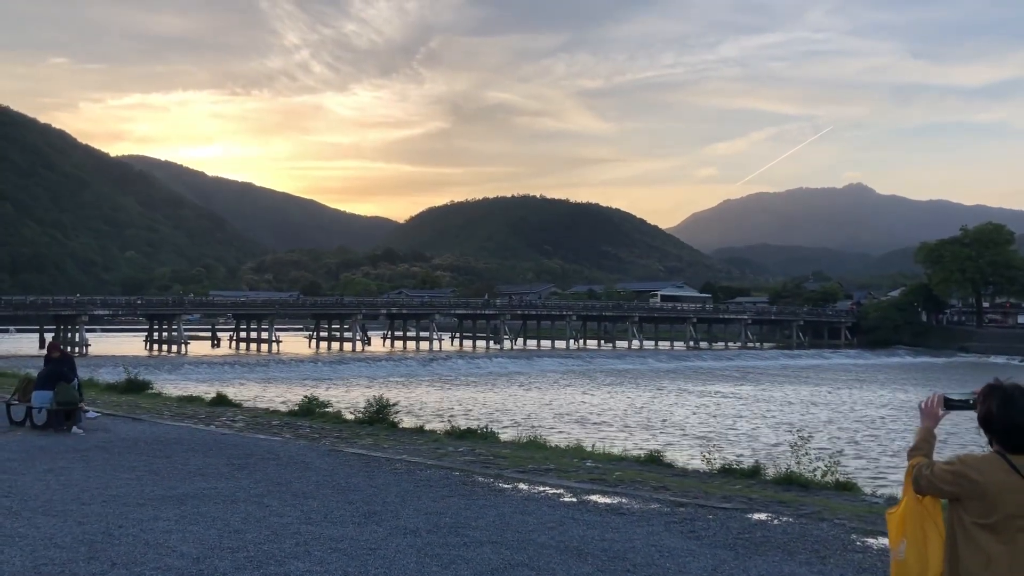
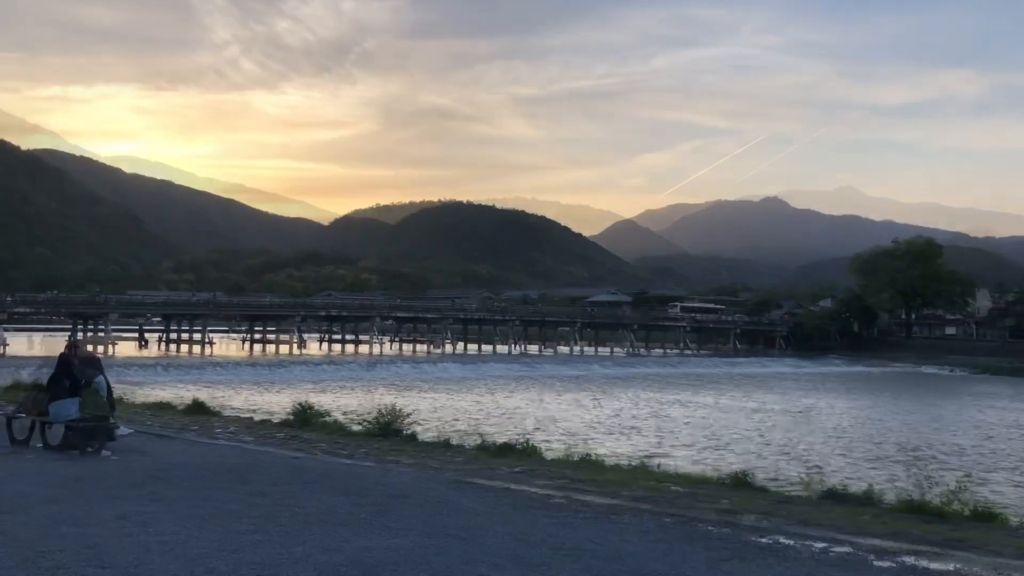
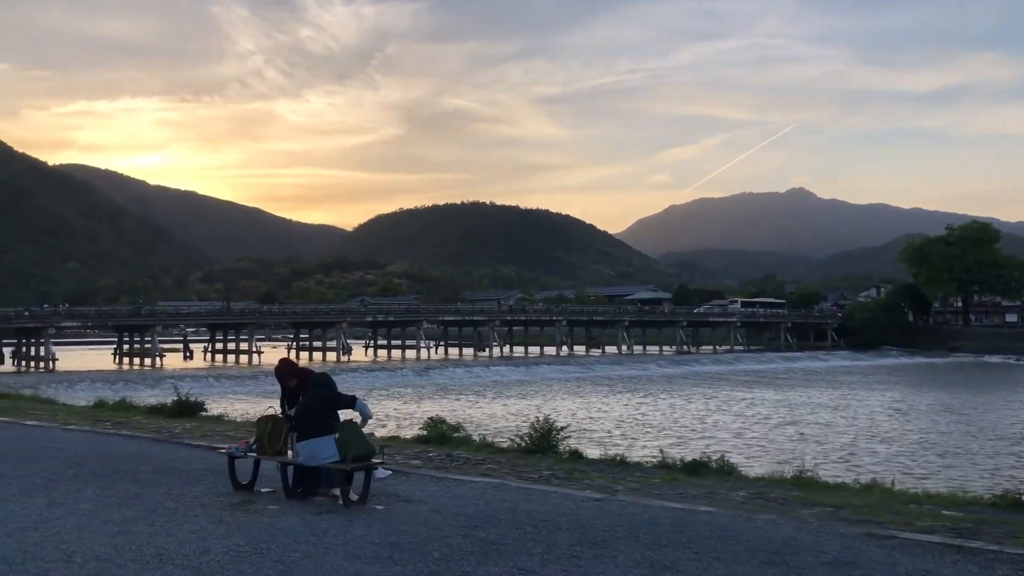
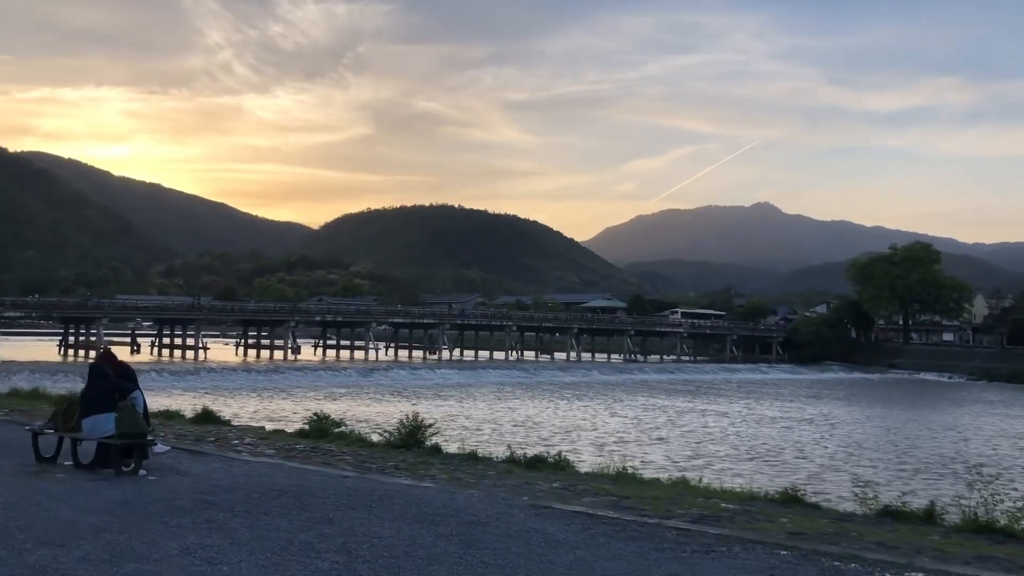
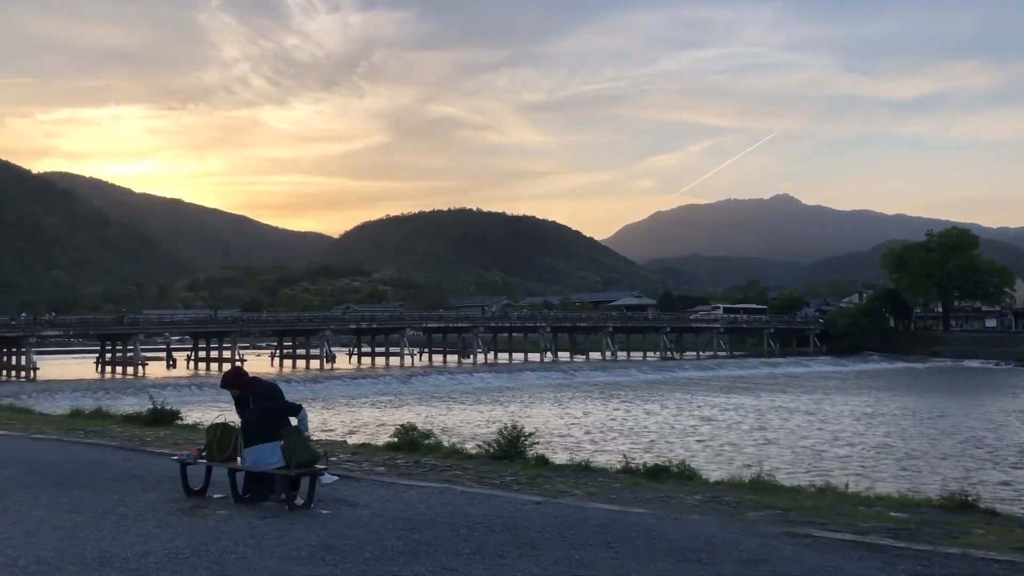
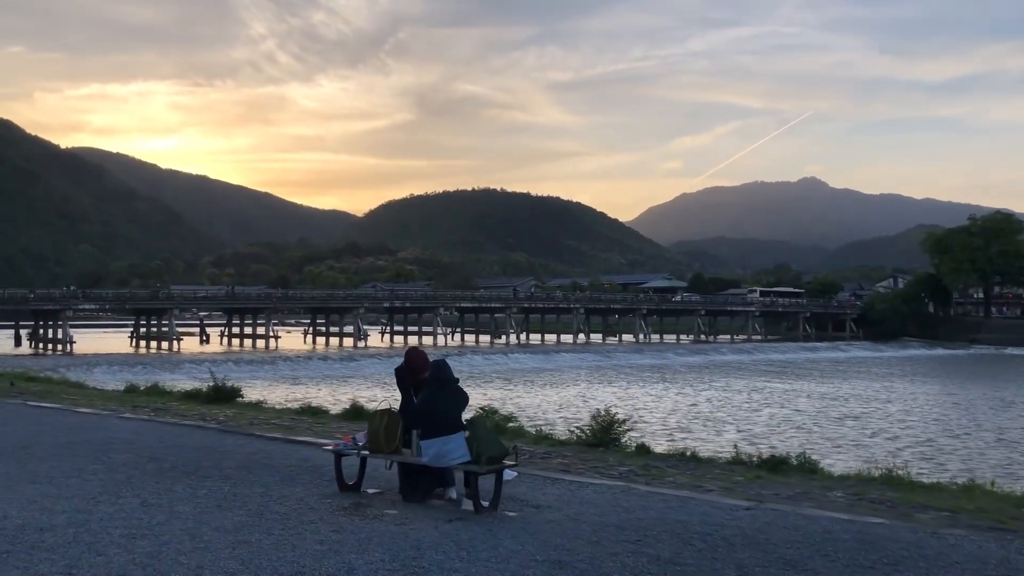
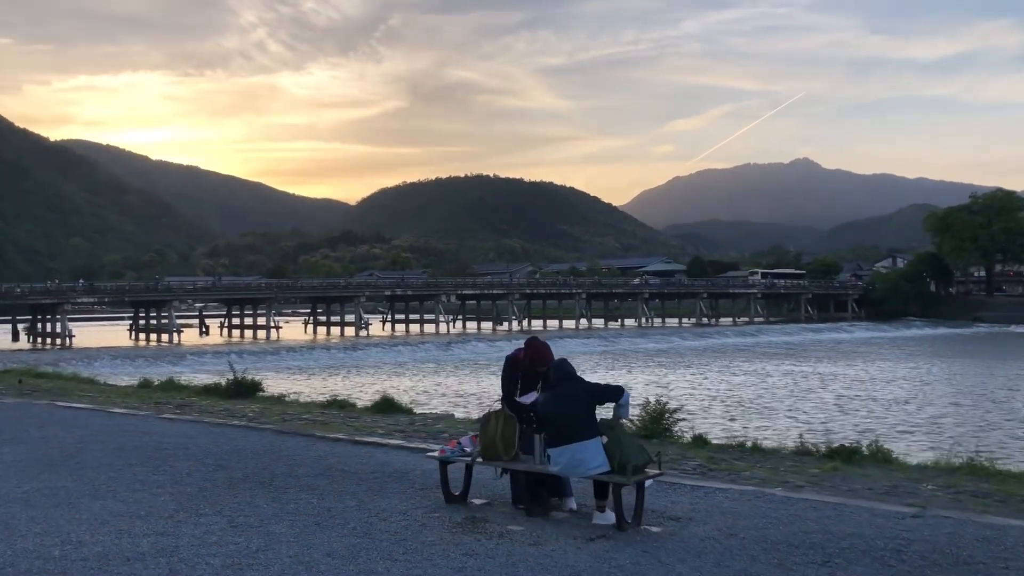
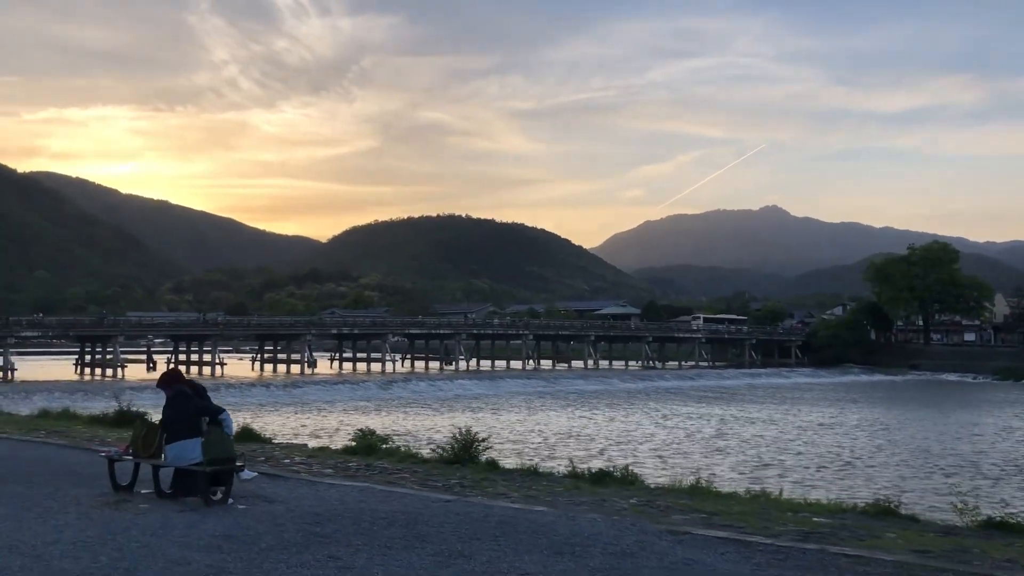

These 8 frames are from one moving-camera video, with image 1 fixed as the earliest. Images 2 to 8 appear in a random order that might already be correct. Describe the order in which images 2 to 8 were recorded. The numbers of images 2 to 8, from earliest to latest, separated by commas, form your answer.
2, 4, 8, 5, 3, 6, 7
